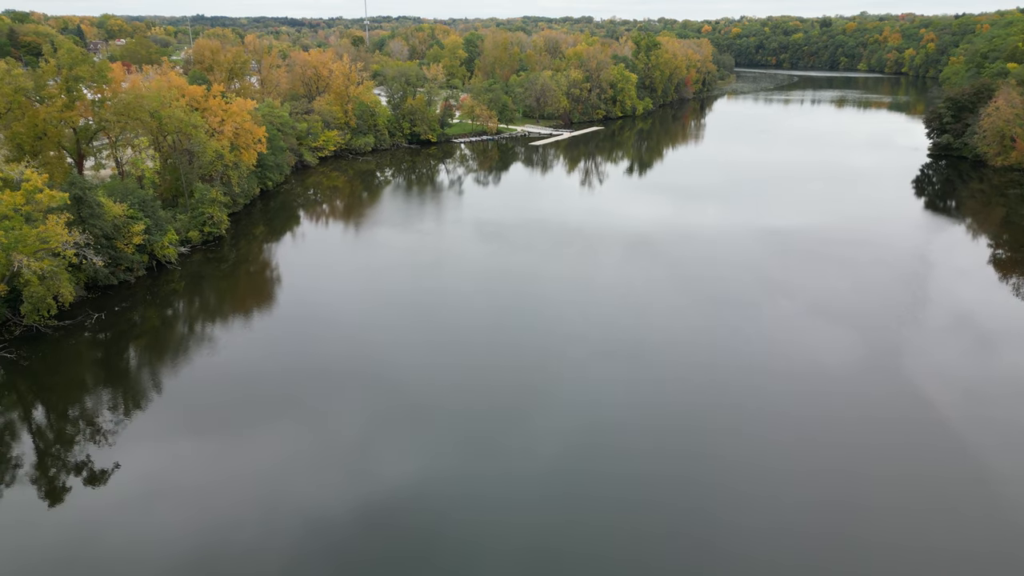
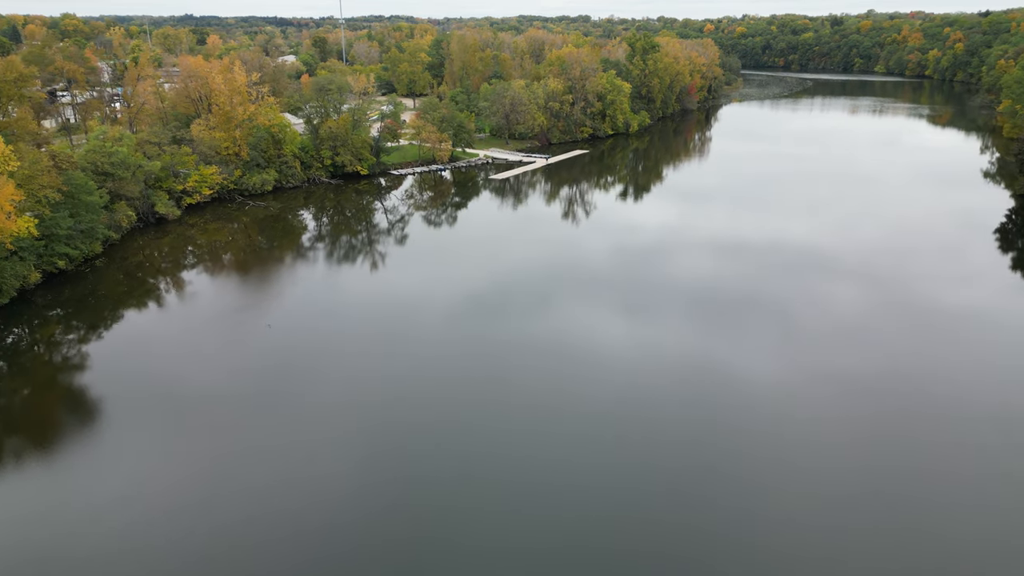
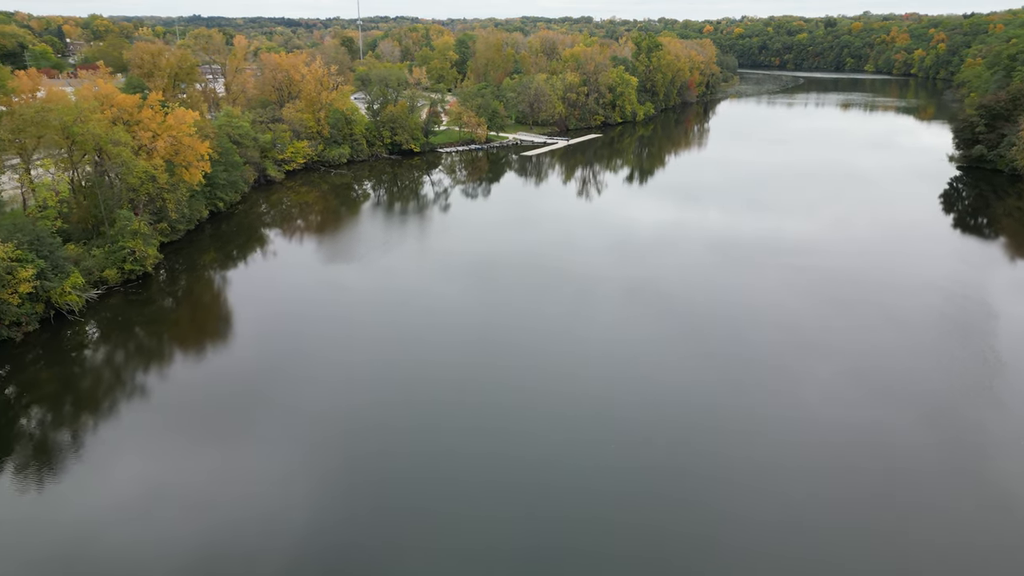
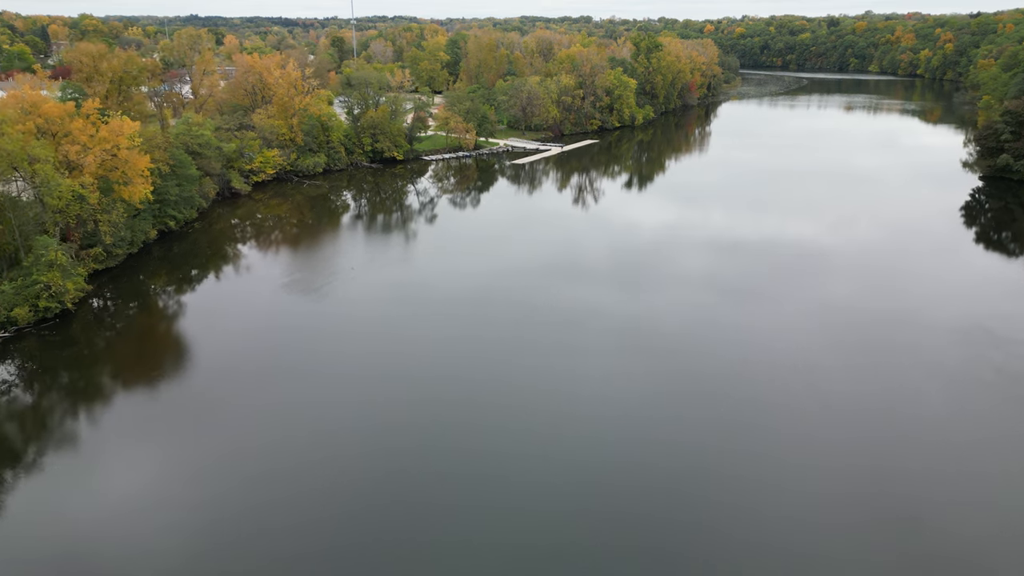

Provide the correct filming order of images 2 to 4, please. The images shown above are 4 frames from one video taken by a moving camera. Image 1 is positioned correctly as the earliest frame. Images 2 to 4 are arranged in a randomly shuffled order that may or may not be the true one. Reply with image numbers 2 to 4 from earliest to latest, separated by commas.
3, 4, 2
